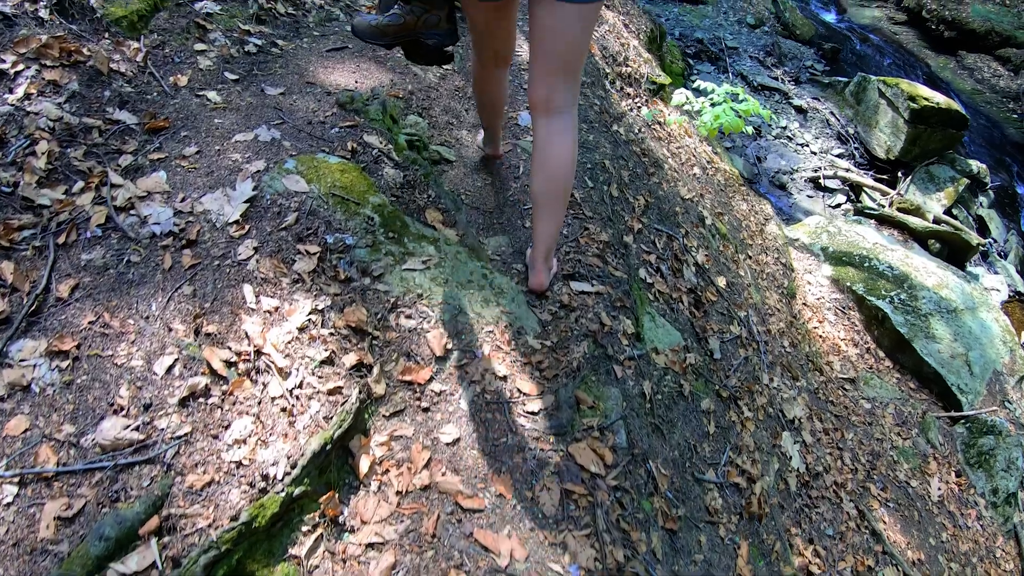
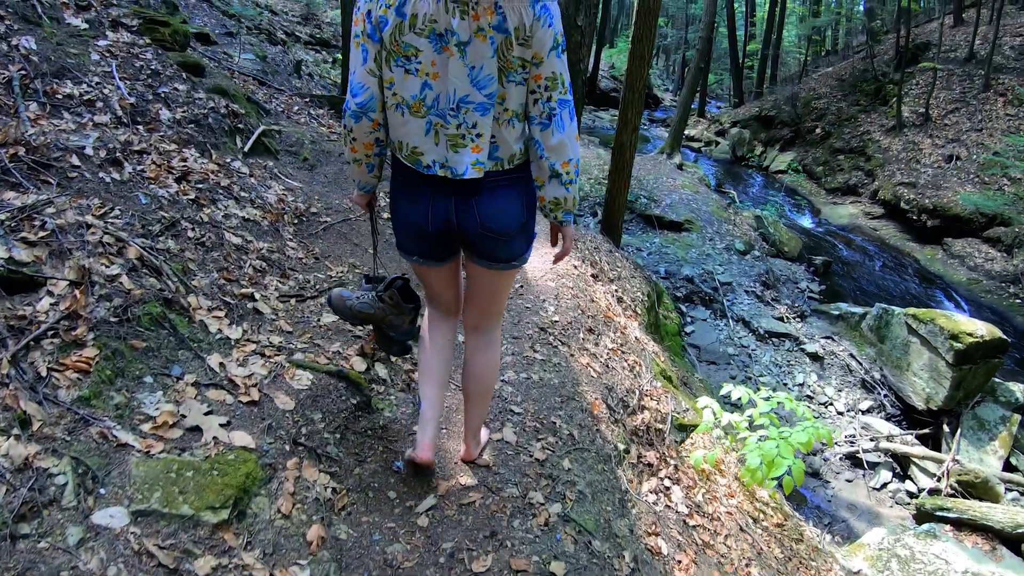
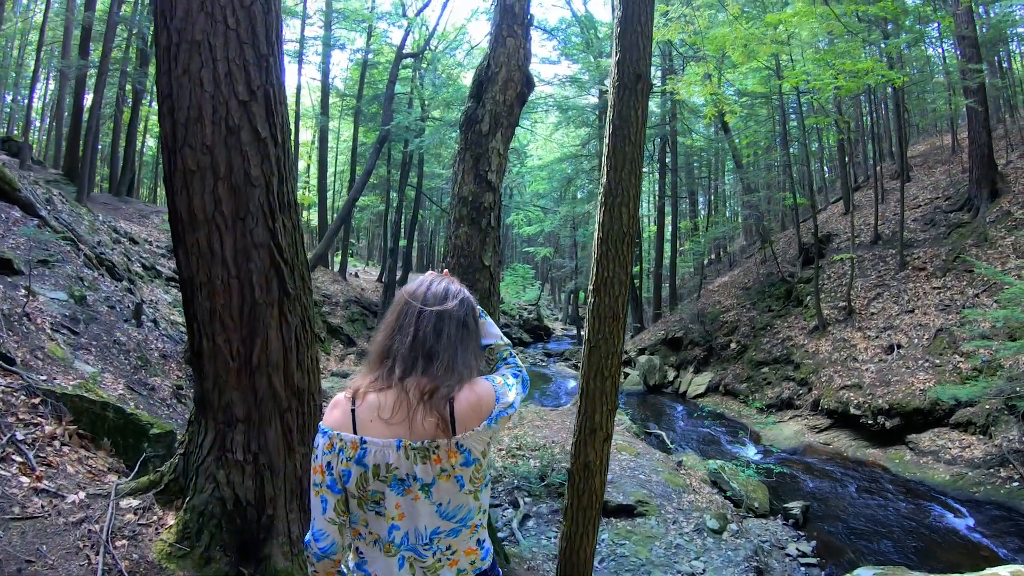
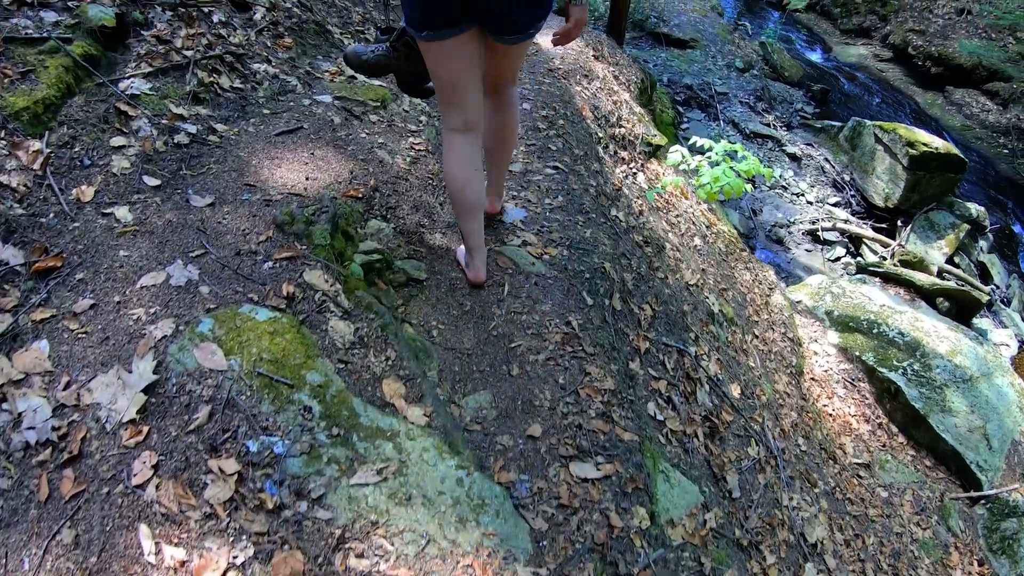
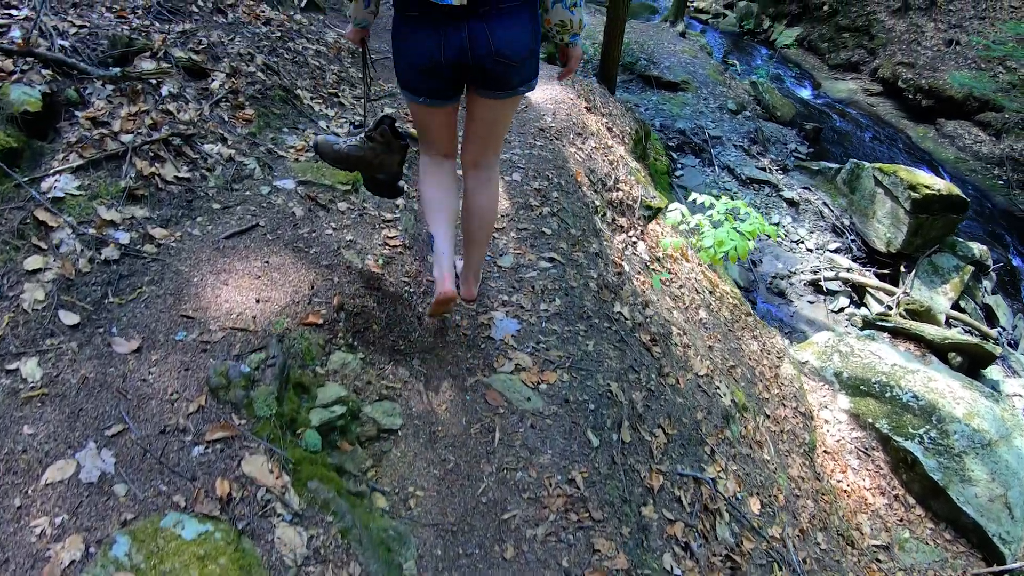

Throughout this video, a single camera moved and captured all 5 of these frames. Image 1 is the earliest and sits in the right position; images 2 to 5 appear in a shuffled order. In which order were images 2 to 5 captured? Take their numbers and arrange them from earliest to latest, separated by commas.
4, 5, 2, 3
